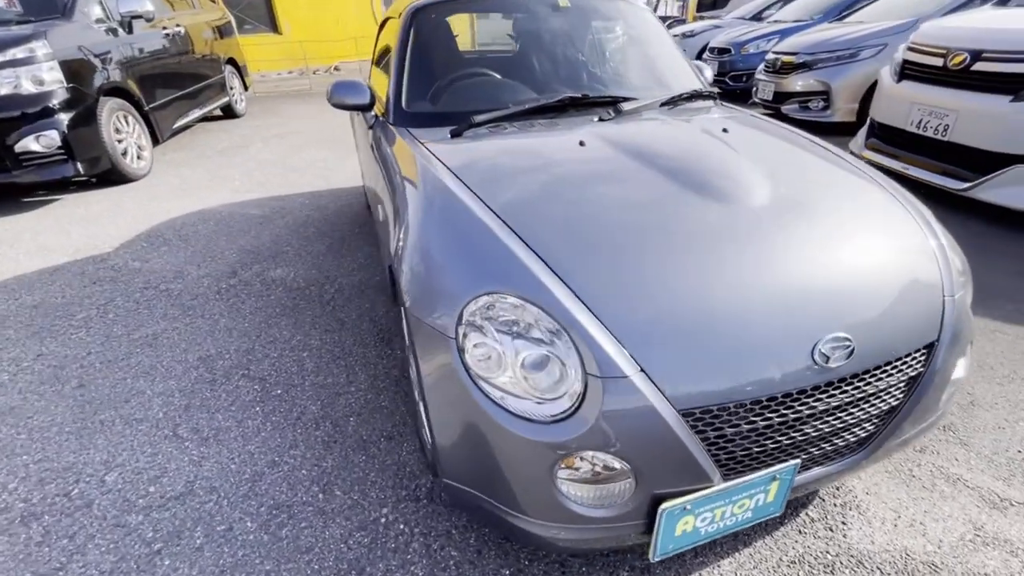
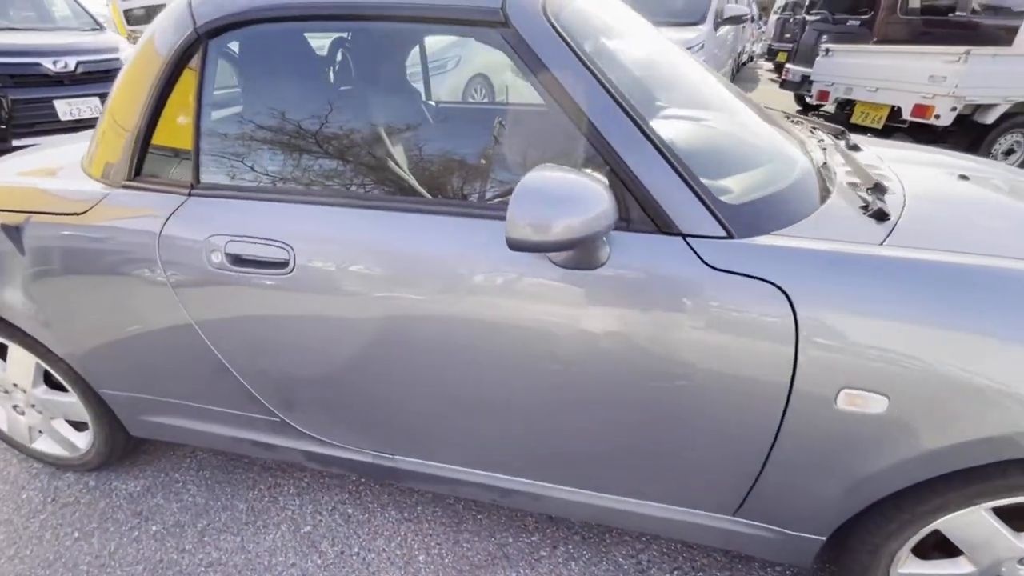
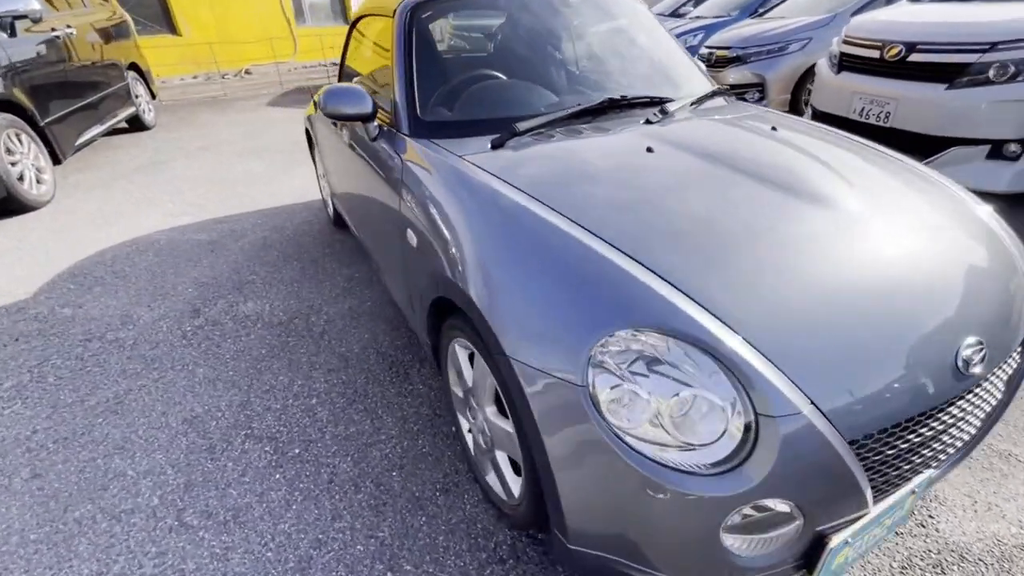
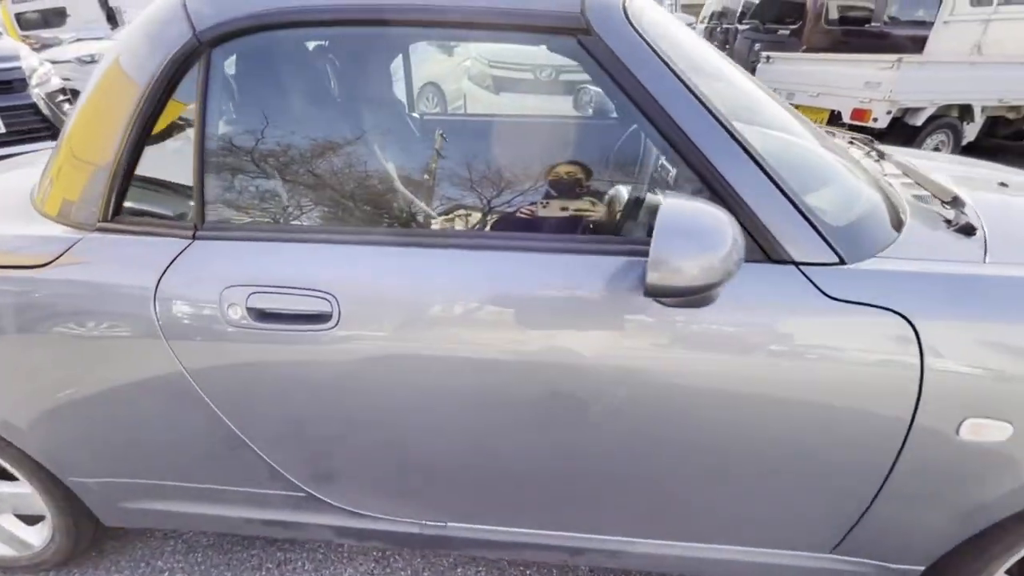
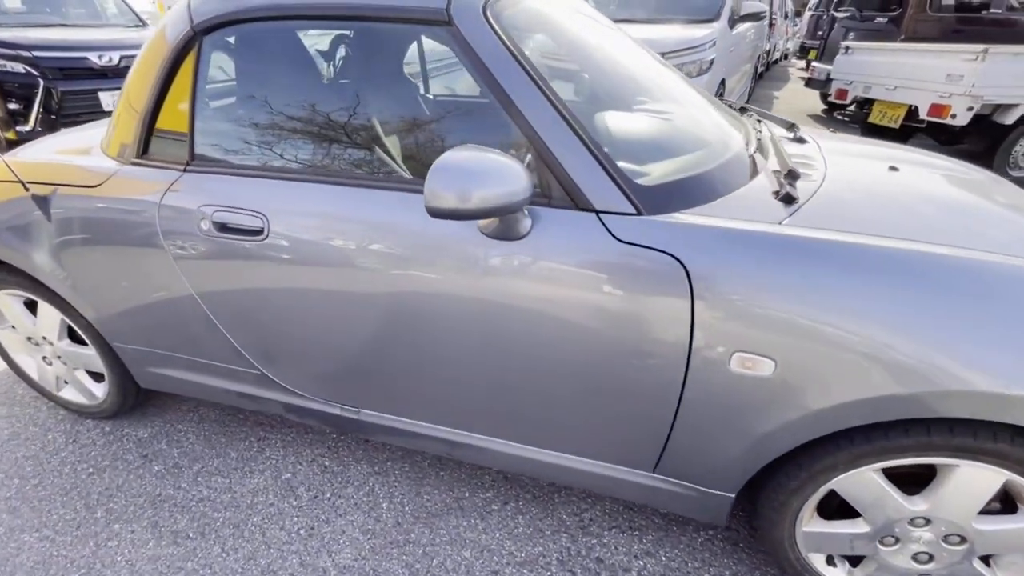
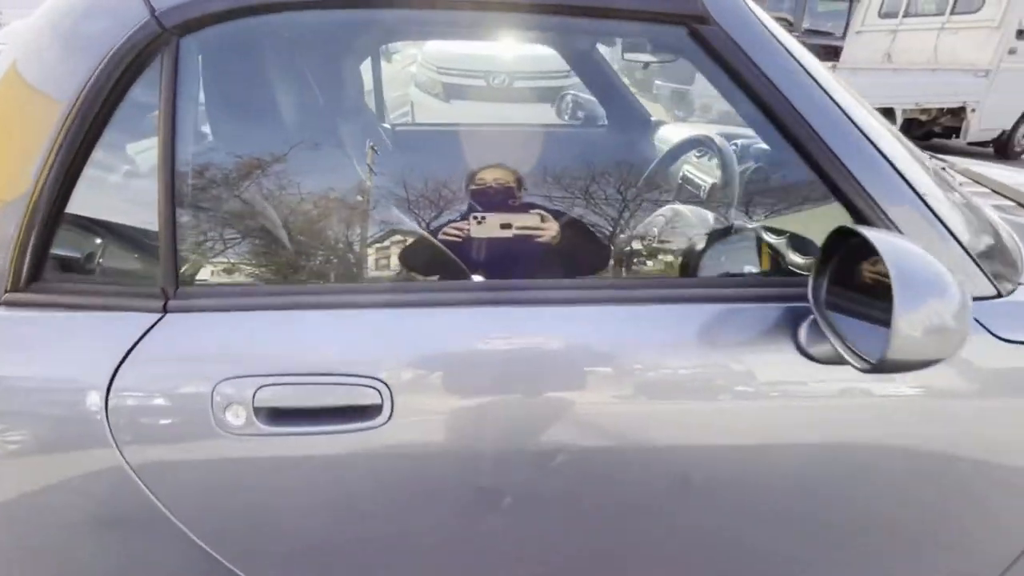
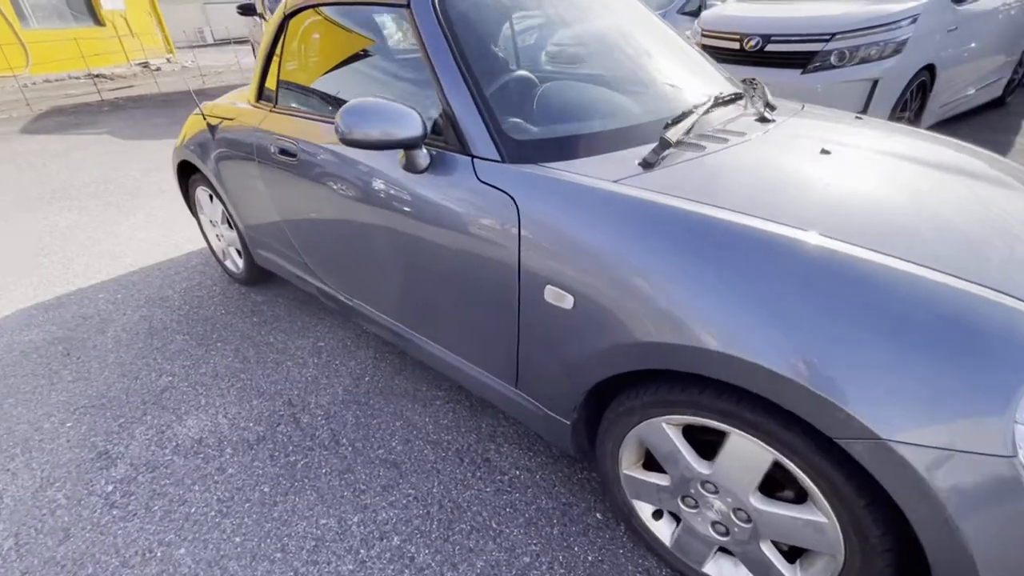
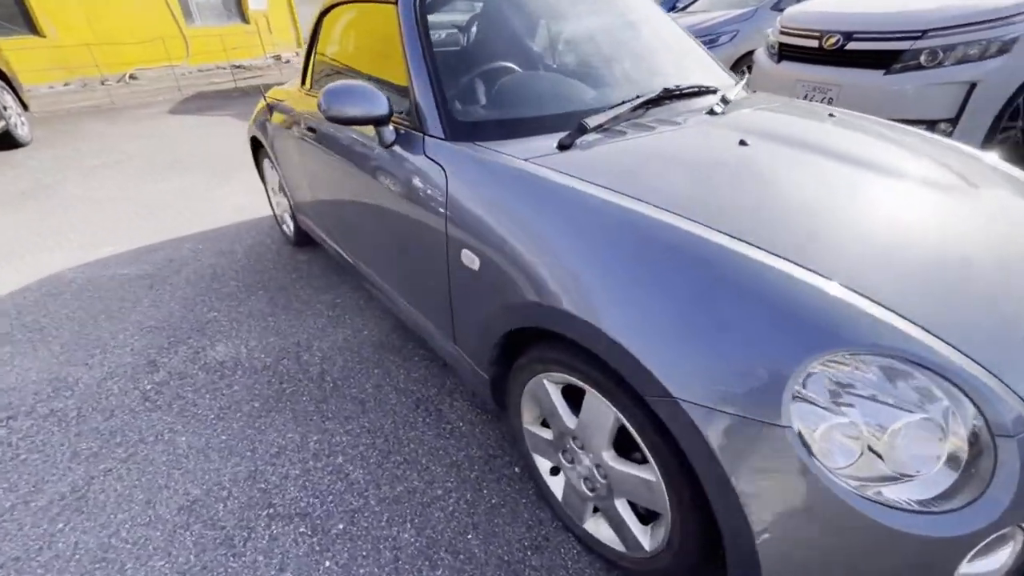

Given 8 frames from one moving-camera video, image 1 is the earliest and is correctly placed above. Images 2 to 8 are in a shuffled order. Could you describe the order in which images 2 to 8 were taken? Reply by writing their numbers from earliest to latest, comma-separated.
3, 8, 7, 5, 2, 4, 6
